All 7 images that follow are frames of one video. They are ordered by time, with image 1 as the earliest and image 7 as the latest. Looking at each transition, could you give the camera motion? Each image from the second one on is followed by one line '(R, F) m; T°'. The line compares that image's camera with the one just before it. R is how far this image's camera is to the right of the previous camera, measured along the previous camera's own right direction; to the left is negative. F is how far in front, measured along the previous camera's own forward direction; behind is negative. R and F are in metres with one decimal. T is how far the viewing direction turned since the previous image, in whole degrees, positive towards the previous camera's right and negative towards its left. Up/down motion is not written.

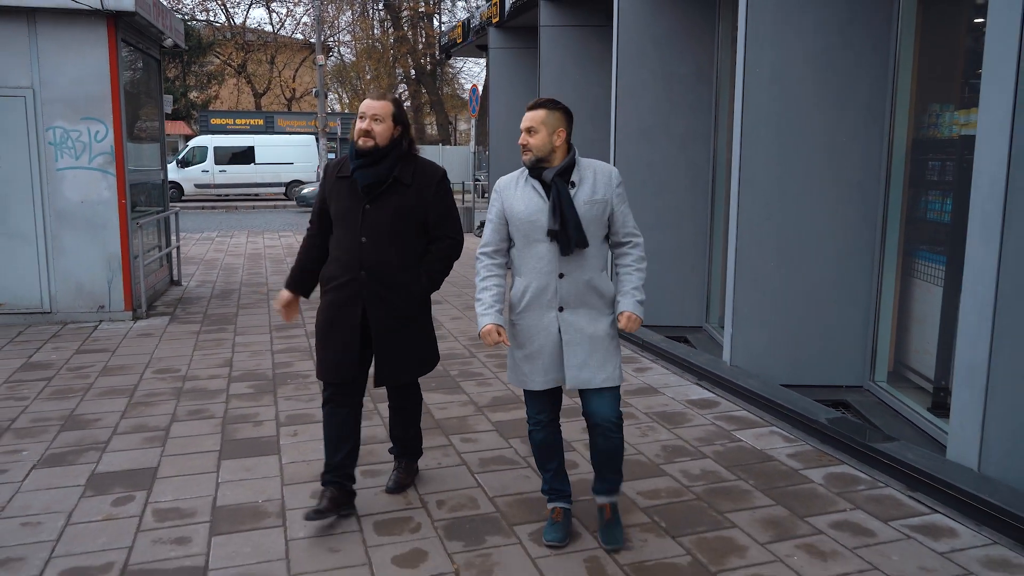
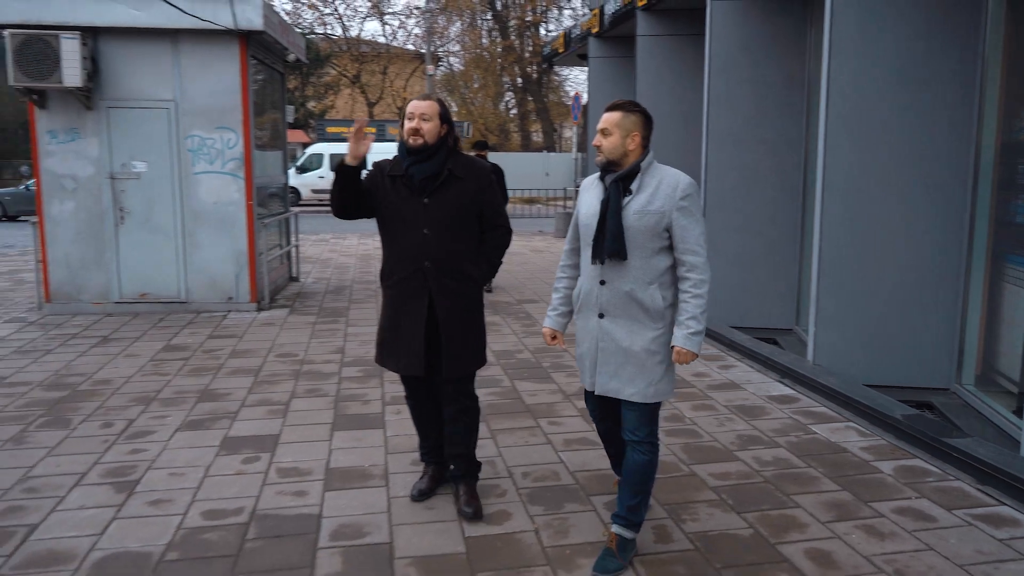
(+0.1, -0.4) m; -7°
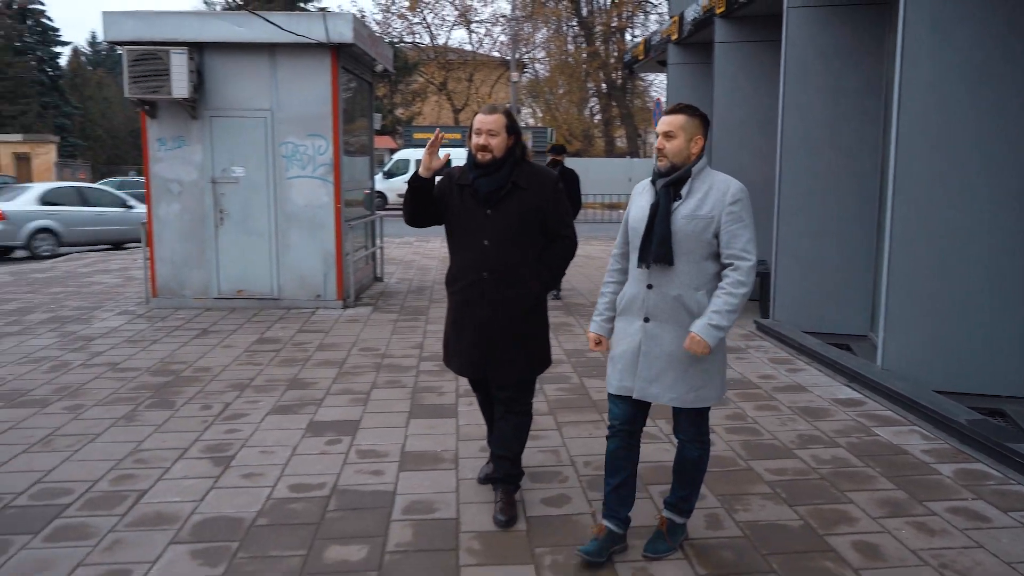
(+0.1, -0.3) m; -6°
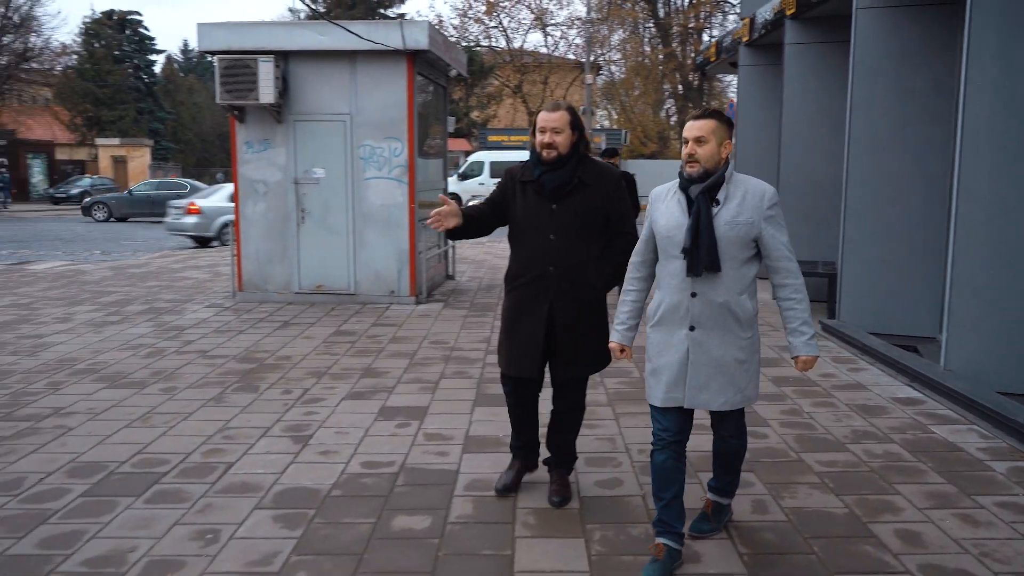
(+0.1, -0.3) m; -5°
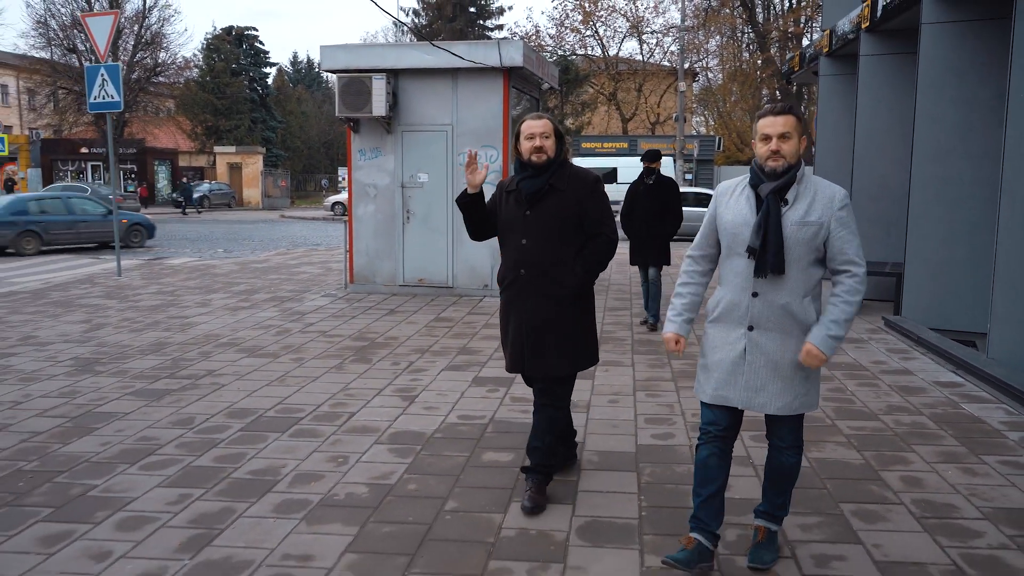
(+0.1, -0.9) m; -6°
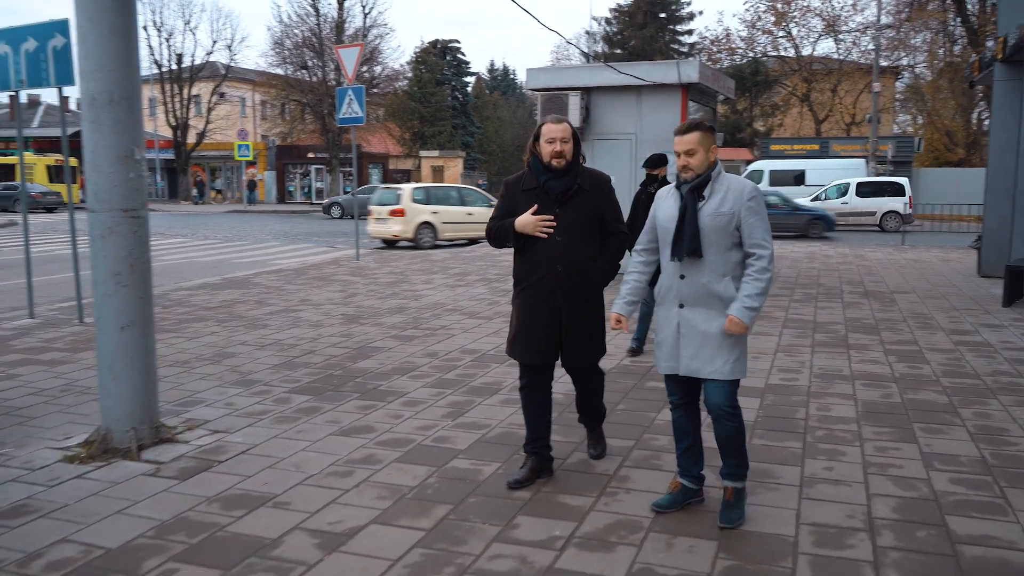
(+0.2, -1.8) m; -13°
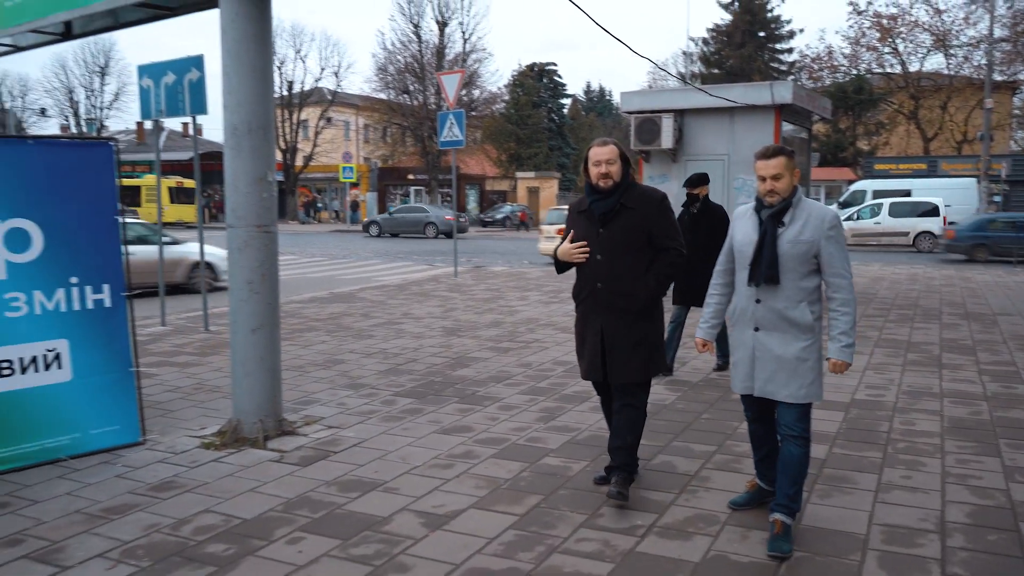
(0.0, -0.4) m; -6°
